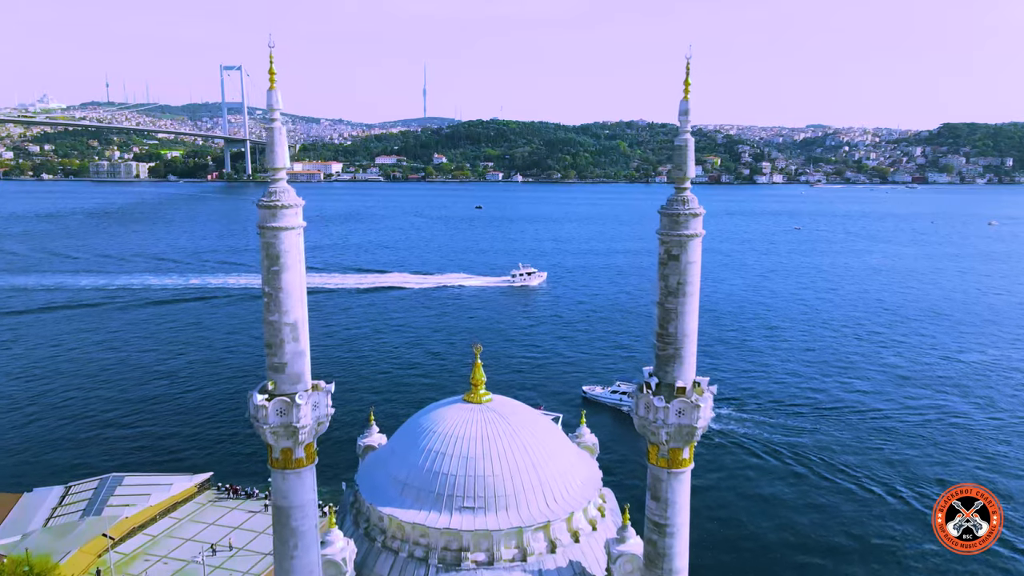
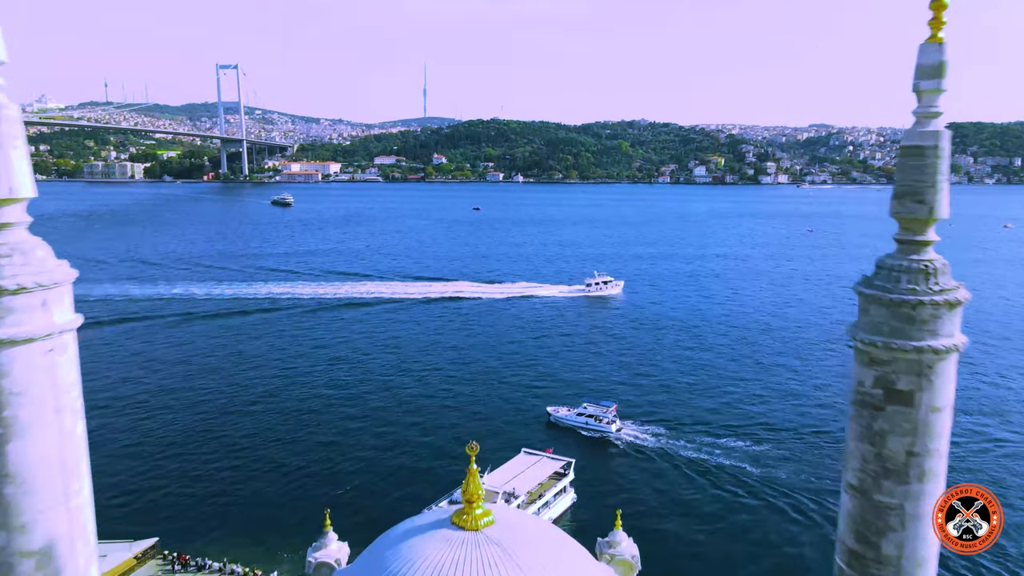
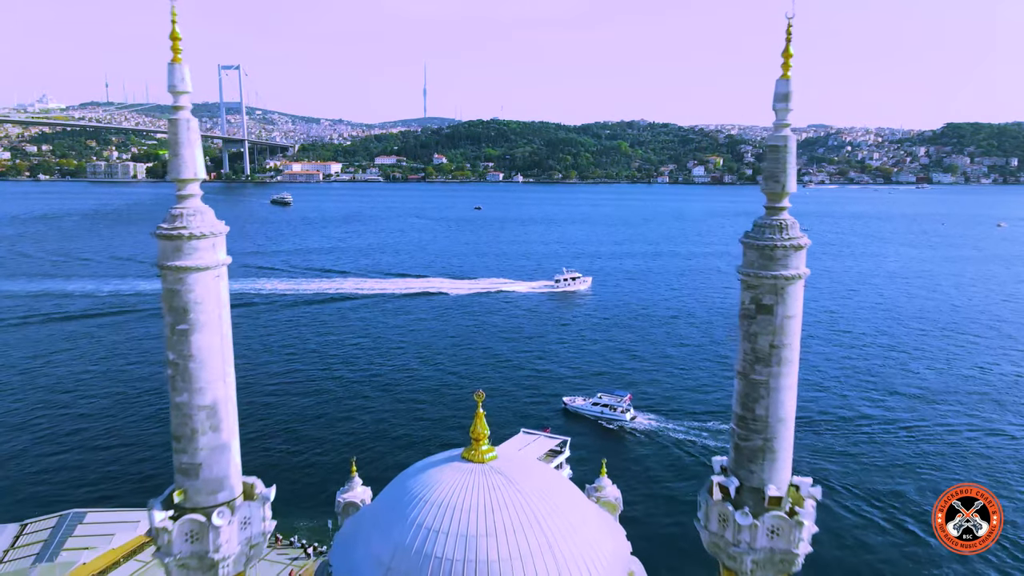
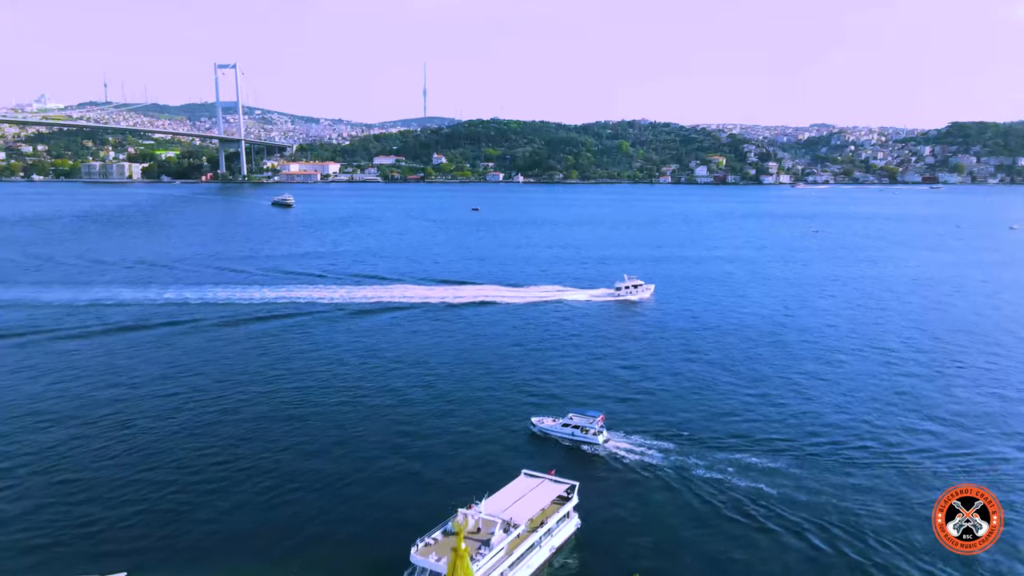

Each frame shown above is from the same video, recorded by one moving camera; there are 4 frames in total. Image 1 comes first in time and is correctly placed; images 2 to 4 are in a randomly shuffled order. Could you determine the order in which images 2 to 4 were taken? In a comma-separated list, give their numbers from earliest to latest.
3, 2, 4
